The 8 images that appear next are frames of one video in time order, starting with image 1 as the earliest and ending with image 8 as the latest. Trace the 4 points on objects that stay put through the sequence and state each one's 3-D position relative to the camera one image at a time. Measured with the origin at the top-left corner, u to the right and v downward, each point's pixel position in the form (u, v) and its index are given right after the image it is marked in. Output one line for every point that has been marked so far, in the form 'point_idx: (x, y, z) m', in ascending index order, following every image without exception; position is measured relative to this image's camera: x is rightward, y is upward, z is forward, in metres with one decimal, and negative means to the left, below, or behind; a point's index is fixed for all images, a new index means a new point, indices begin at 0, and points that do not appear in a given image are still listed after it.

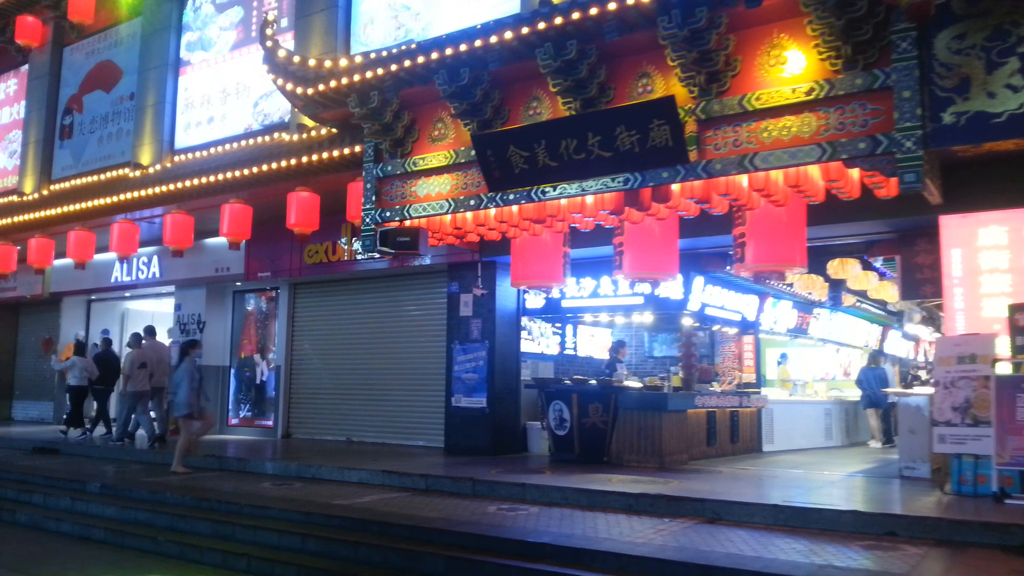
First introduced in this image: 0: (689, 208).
0: (+1.6, +0.8, +7.9) m
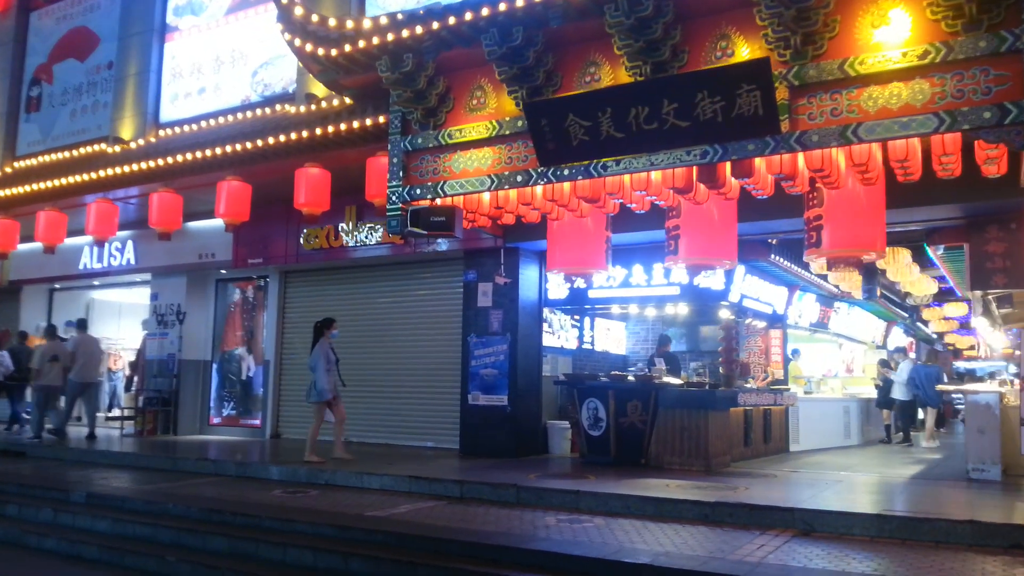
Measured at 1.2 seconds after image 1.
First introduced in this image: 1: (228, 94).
0: (+2.1, +0.9, +7.2) m
1: (-3.6, +2.5, +11.0) m
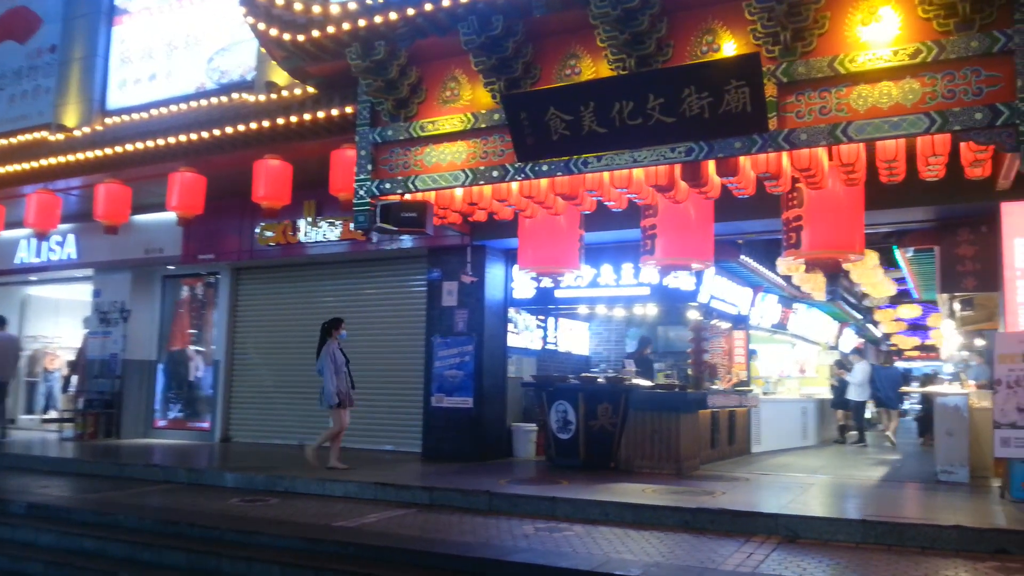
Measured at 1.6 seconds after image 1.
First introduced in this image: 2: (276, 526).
0: (+1.9, +0.9, +7.1) m
1: (-4.0, +2.5, +10.4) m
2: (-1.8, -1.8, +6.4) m
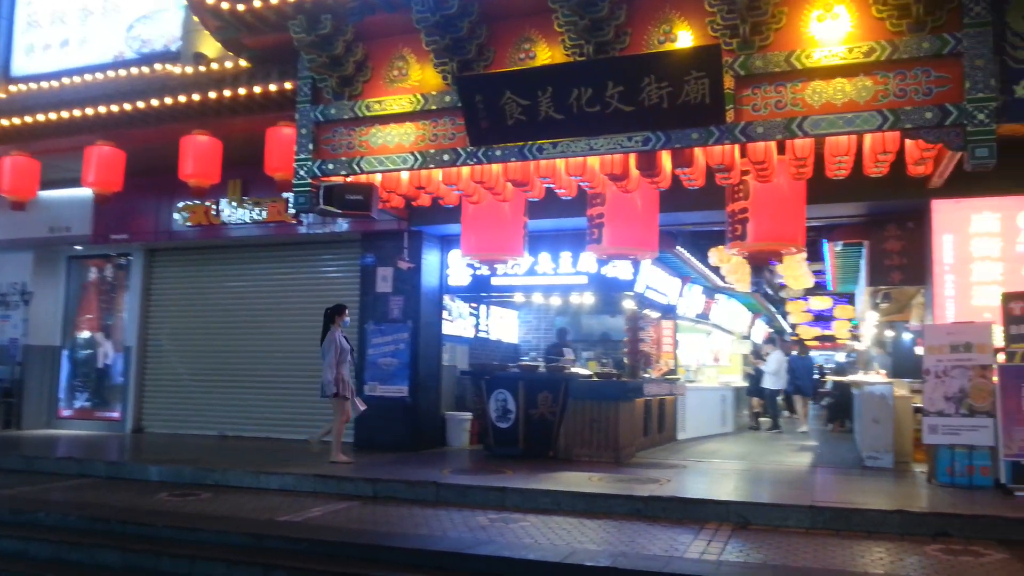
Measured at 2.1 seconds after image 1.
0: (+1.5, +0.9, +7.2) m
1: (-4.8, +2.7, +9.8) m
2: (-2.1, -1.7, +6.1) m
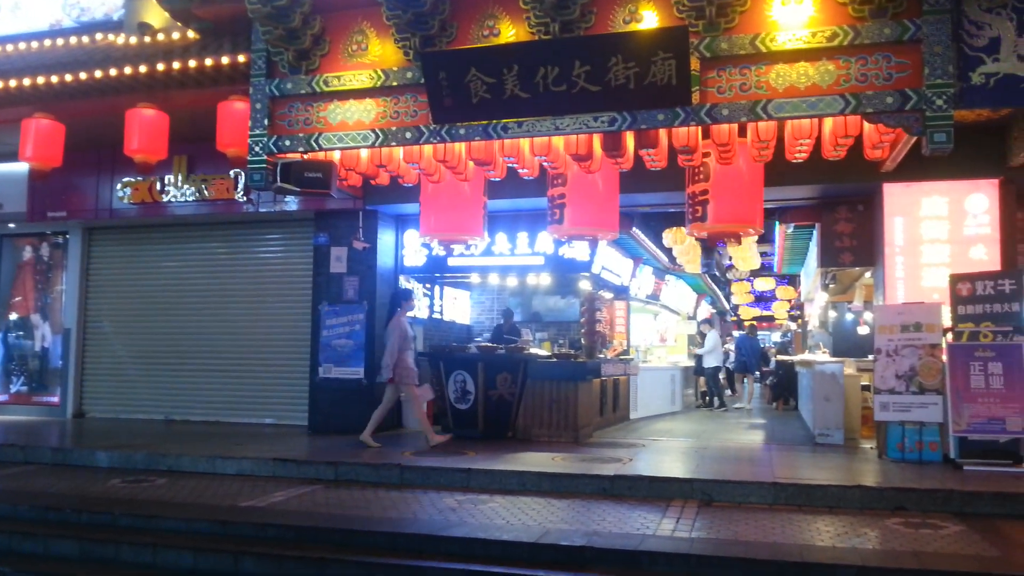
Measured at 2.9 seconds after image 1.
0: (+1.2, +1.1, +7.2) m
1: (-5.2, +3.0, +9.3) m
2: (-2.3, -1.5, +5.9) m
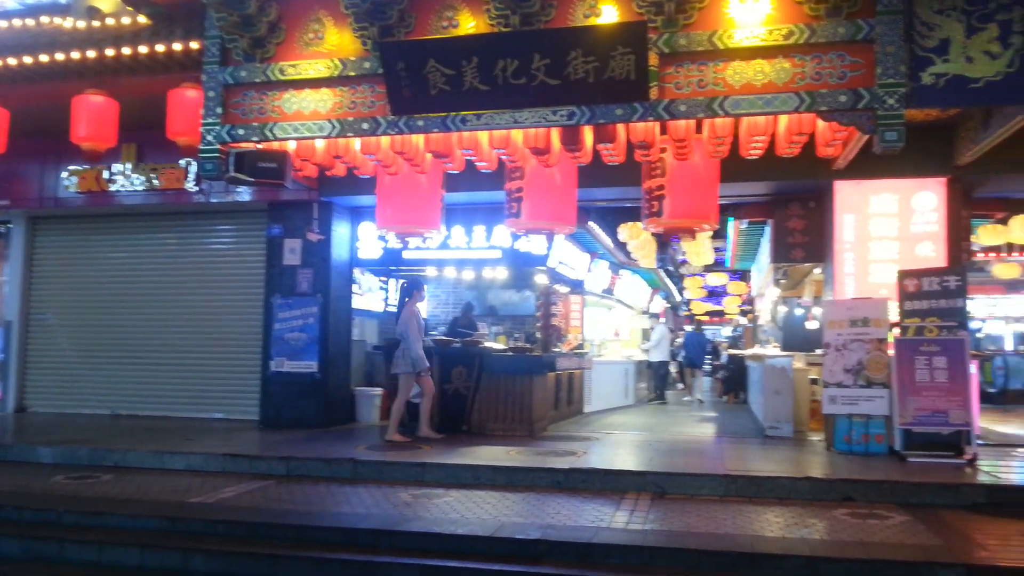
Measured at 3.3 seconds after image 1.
0: (+0.9, +1.2, +7.2) m
1: (-5.7, +3.1, +9.0) m
2: (-2.6, -1.5, +5.8) m
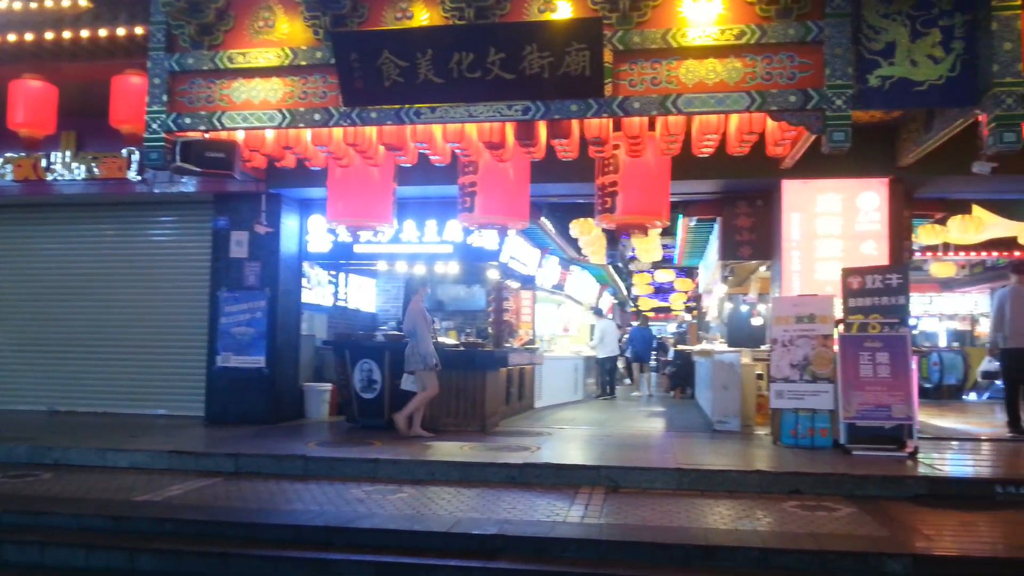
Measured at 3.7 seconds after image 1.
0: (+0.5, +1.2, +7.2) m
1: (-6.1, +3.2, +8.6) m
2: (-2.9, -1.4, +5.6) m
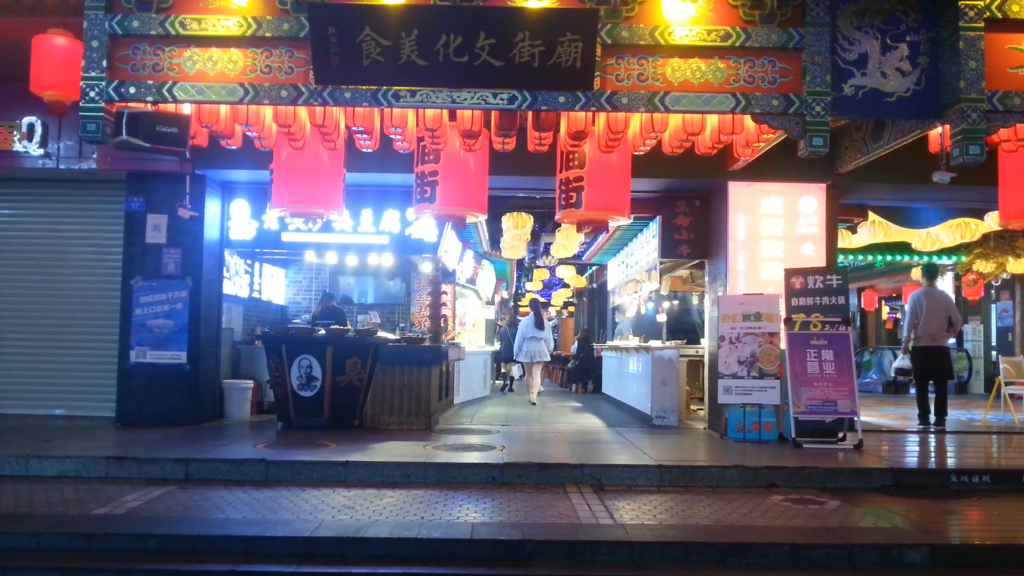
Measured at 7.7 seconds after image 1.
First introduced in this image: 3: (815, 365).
0: (+0.3, +1.2, +7.1) m
1: (-6.5, +3.3, +7.2) m
2: (-2.8, -1.3, +4.9) m
3: (+2.8, -0.7, +7.9) m
